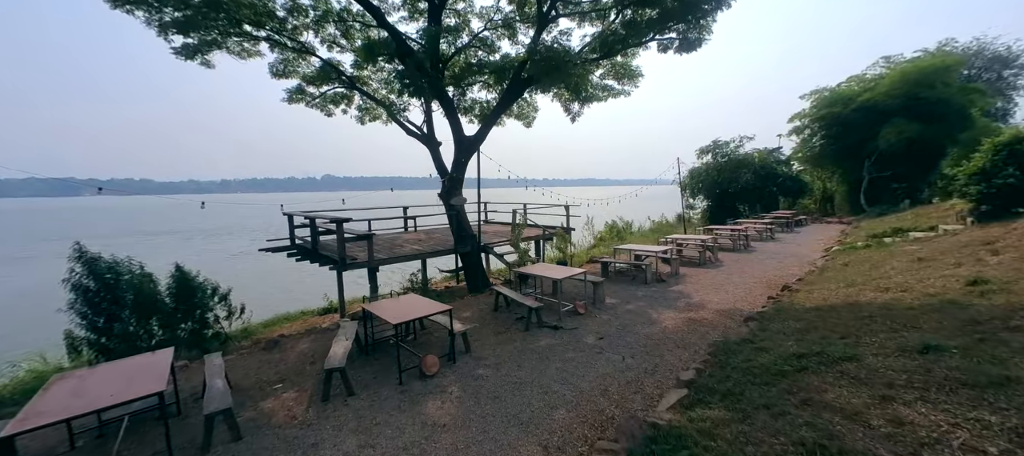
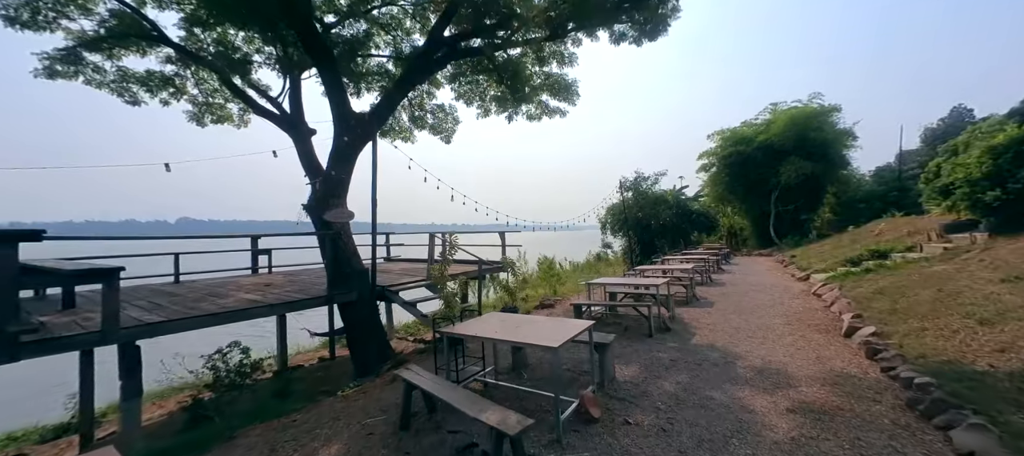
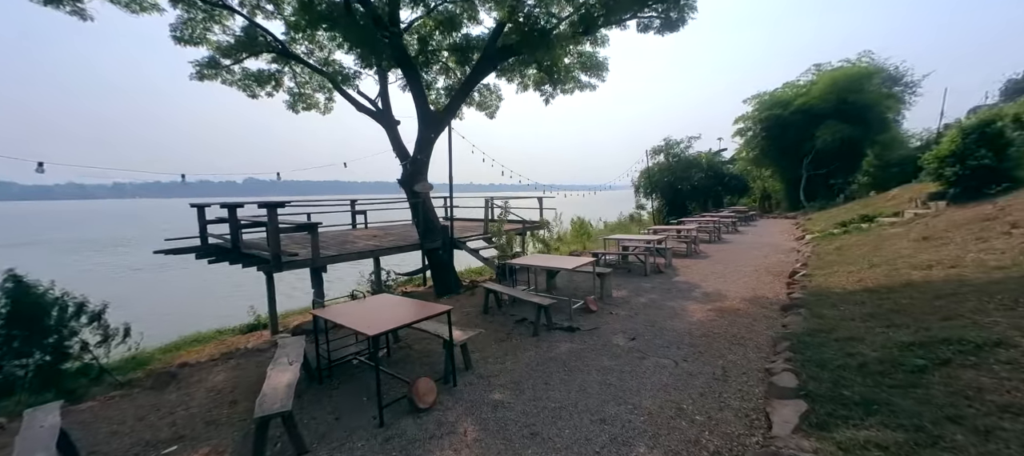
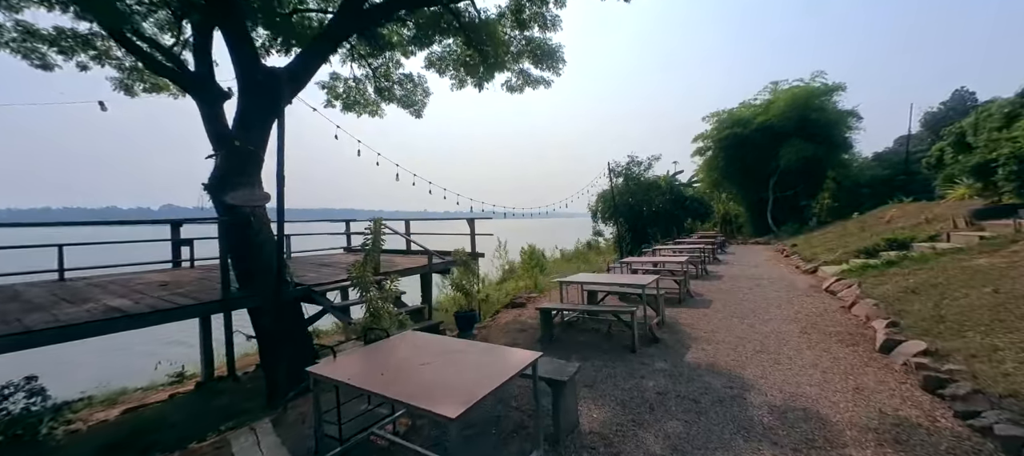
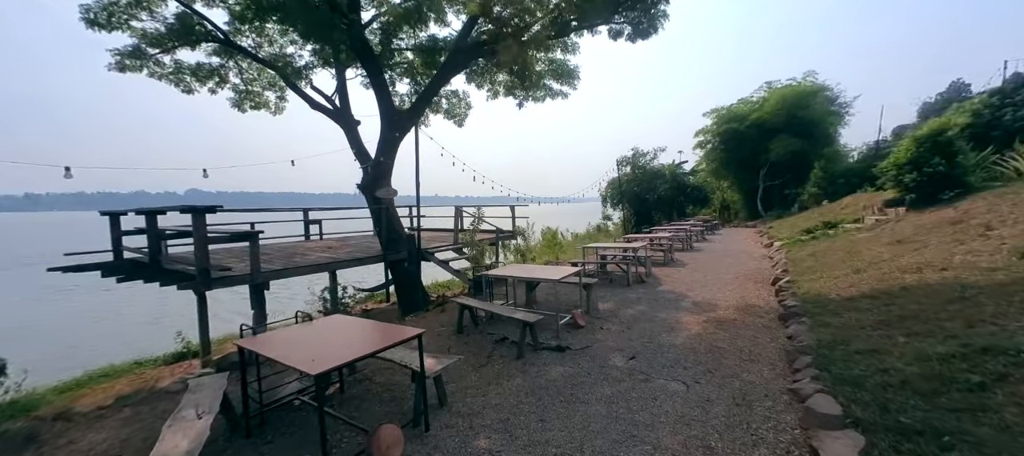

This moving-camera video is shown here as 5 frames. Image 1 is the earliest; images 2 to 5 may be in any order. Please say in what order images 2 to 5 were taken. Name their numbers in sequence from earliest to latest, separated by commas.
3, 5, 2, 4
